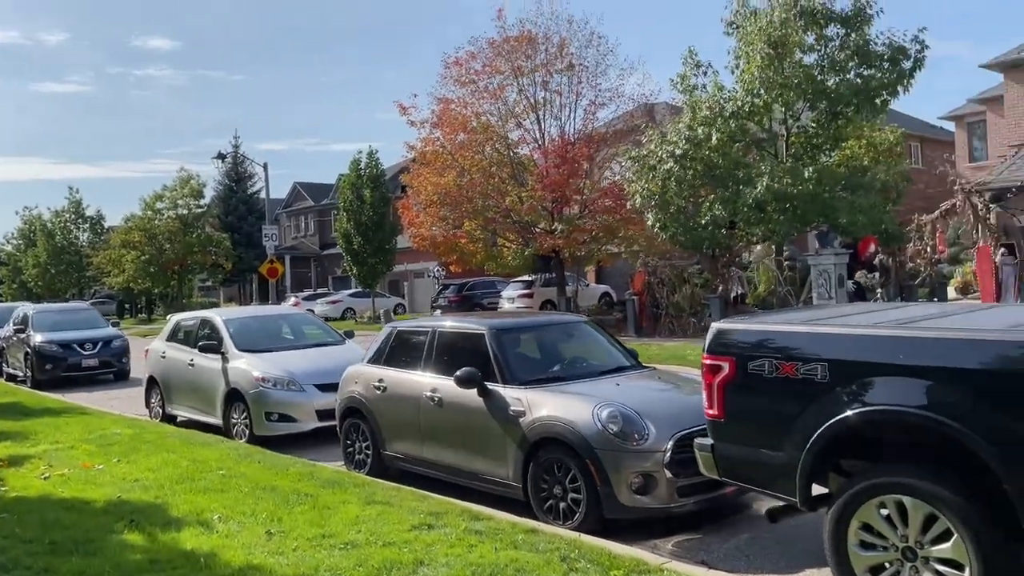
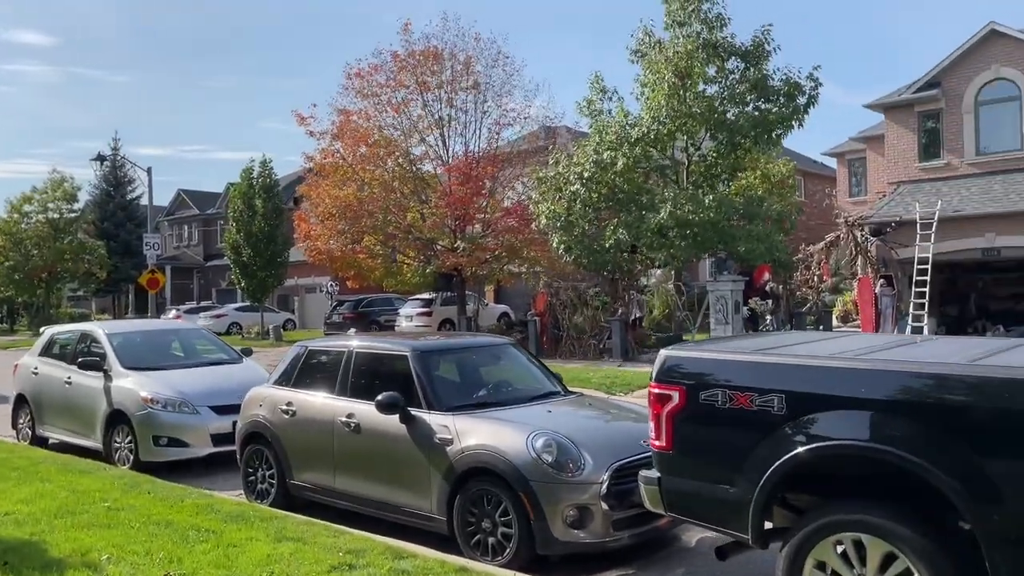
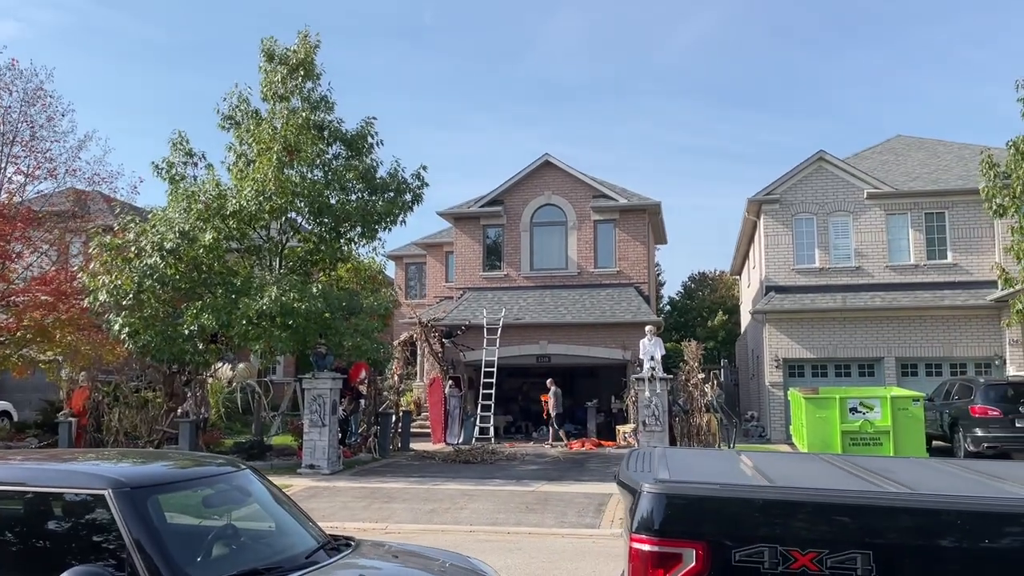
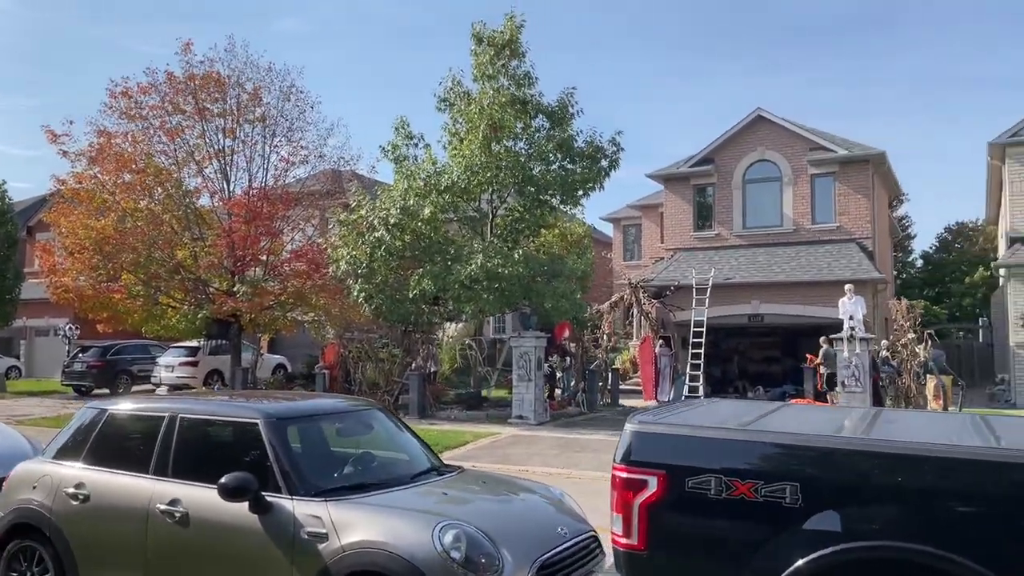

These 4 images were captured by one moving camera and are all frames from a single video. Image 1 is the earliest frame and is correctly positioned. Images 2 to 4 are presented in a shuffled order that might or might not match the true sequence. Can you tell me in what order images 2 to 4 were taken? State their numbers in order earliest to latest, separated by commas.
2, 4, 3
